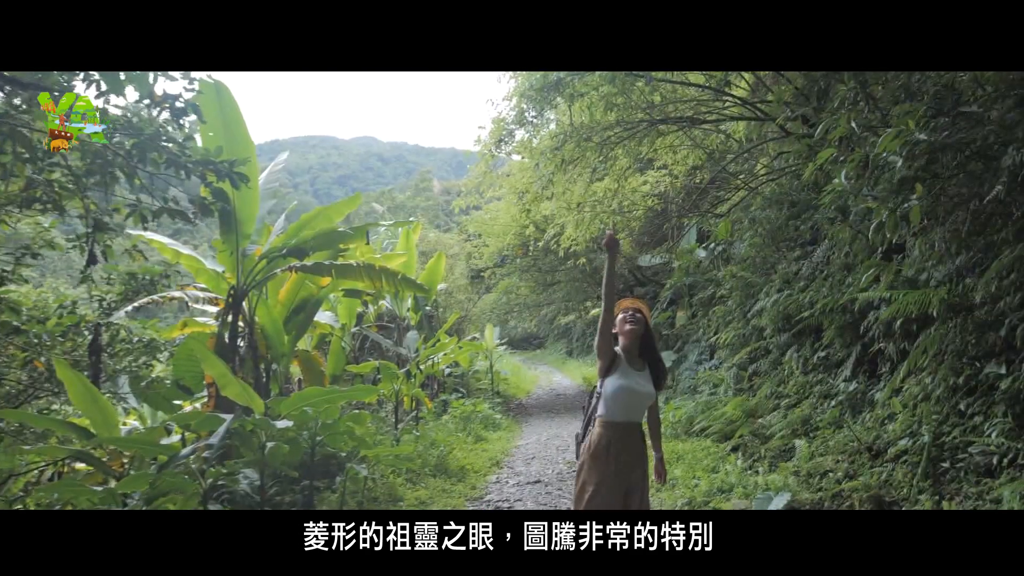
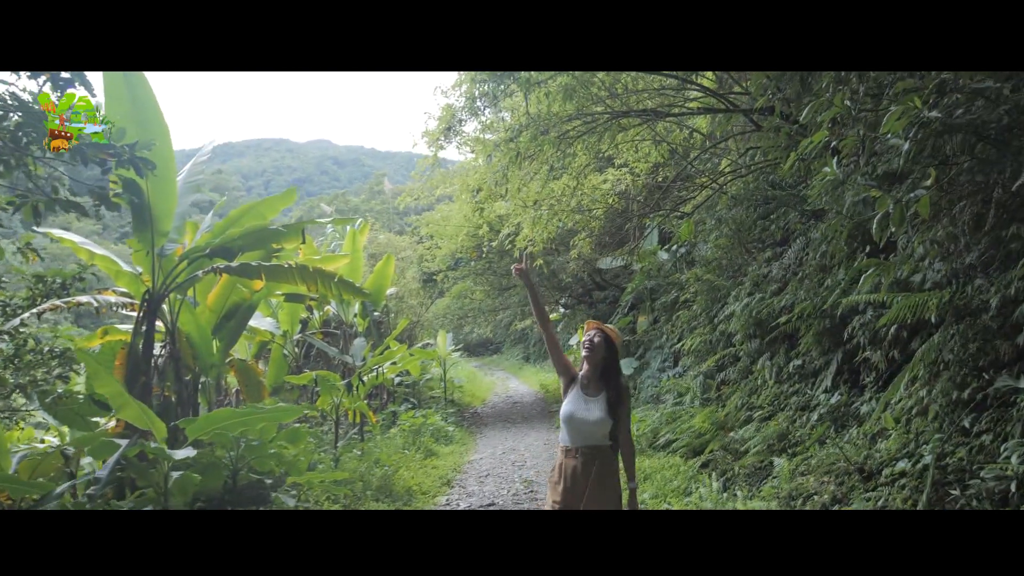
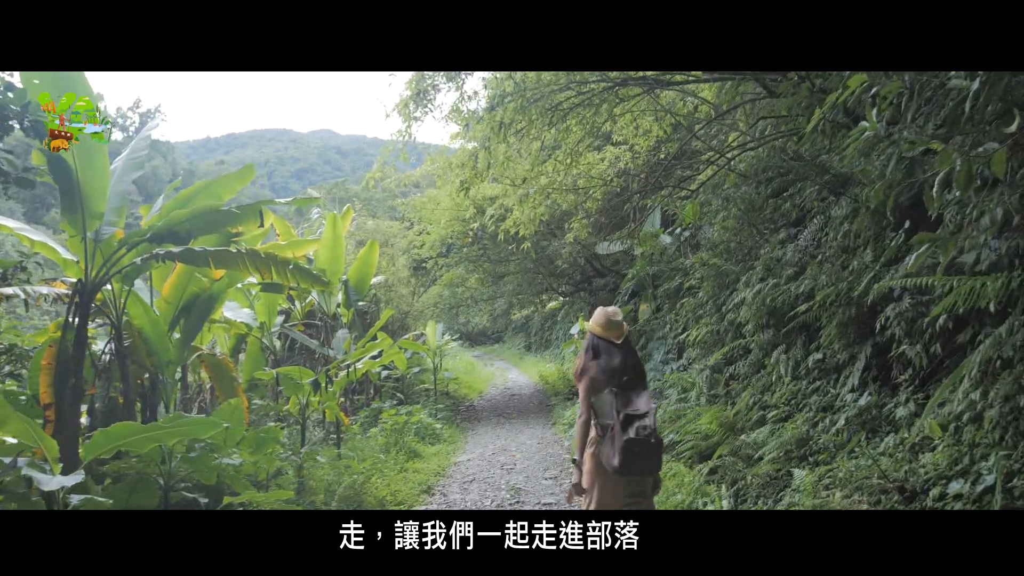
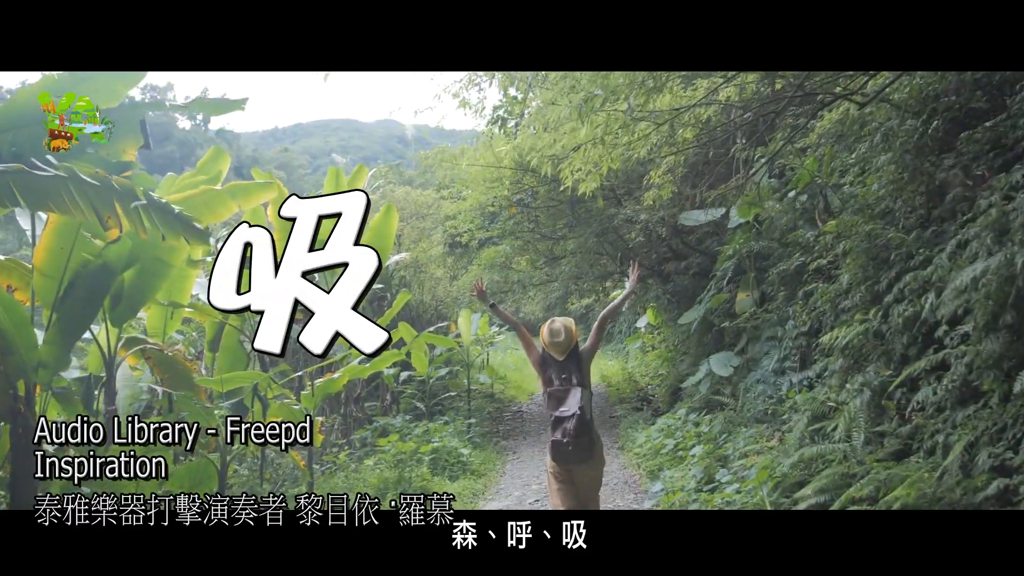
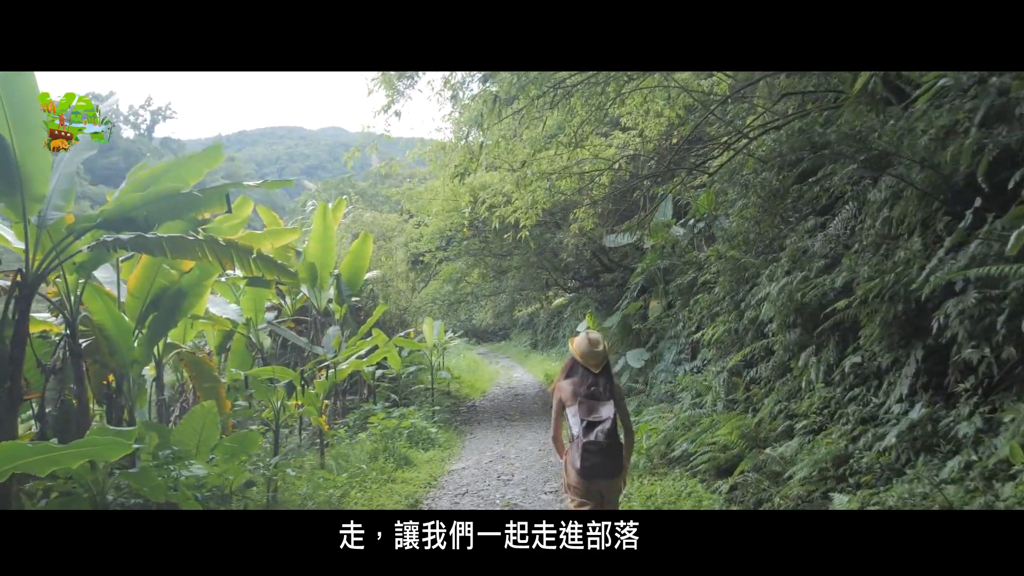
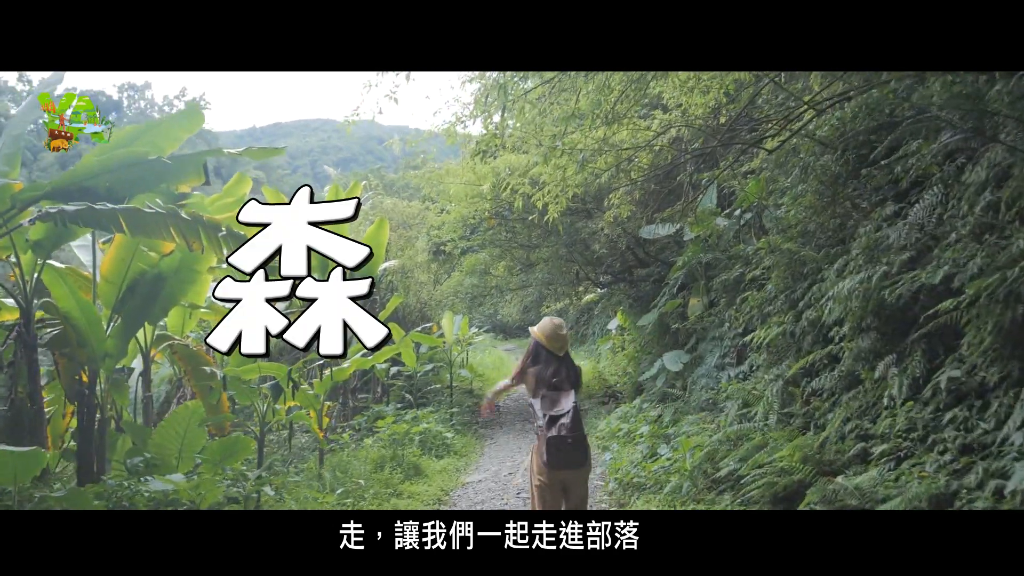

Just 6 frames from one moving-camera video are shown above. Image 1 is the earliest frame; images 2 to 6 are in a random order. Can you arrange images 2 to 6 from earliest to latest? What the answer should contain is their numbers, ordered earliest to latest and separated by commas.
2, 3, 5, 6, 4
